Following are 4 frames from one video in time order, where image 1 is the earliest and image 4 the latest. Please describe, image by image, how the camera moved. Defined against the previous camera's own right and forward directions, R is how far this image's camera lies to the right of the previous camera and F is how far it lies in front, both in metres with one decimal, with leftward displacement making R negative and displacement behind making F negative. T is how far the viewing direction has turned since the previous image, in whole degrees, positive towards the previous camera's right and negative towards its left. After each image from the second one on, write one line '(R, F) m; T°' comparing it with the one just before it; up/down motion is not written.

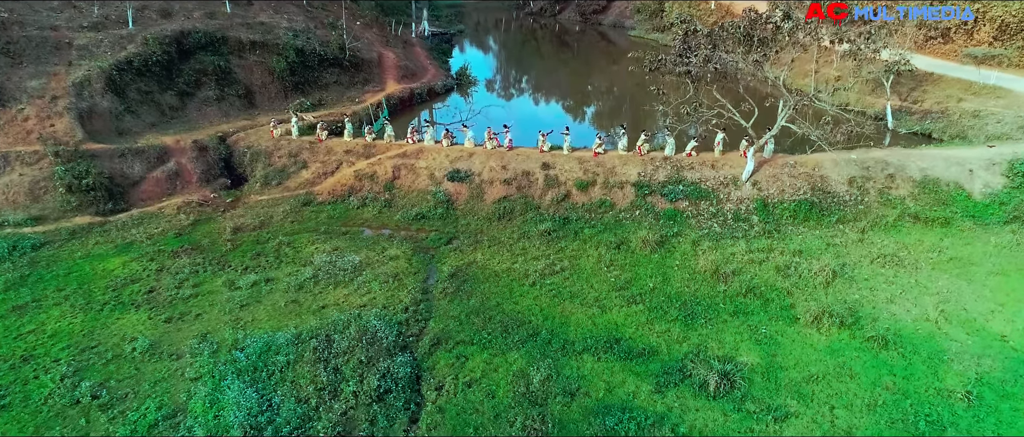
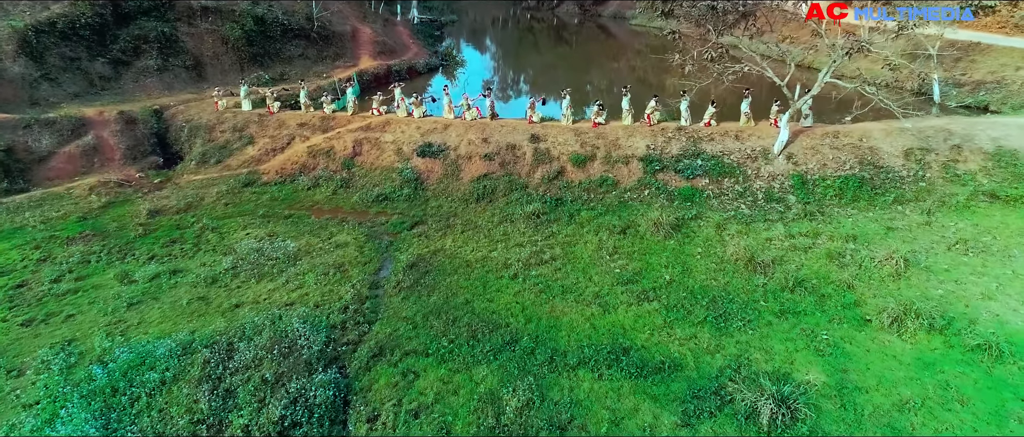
(+0.3, +3.3) m; 0°
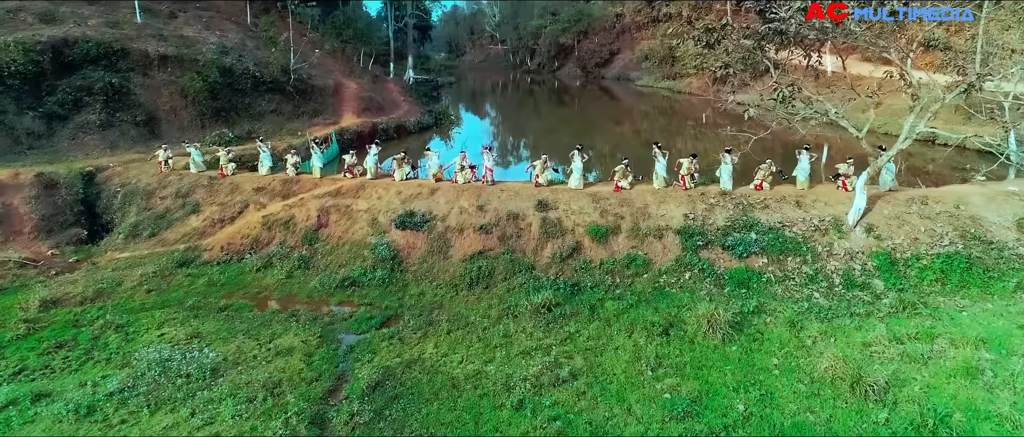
(0.0, +3.3) m; 0°
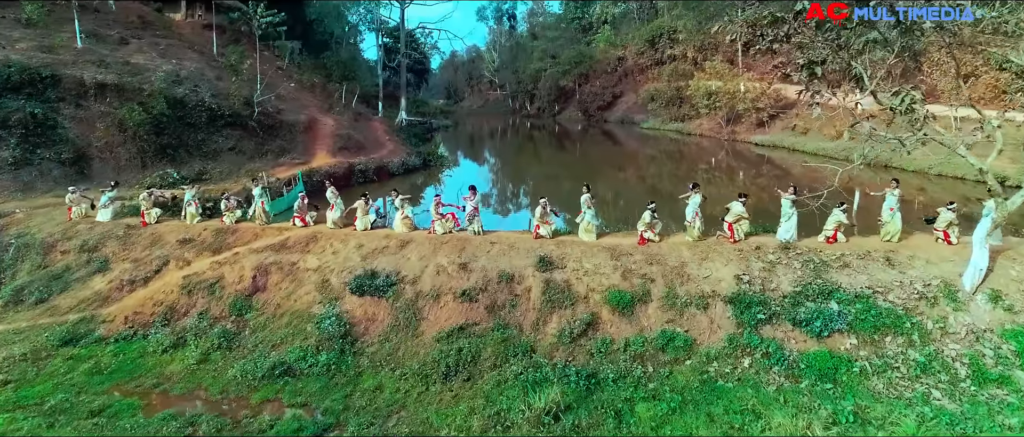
(+0.1, +3.1) m; 0°
